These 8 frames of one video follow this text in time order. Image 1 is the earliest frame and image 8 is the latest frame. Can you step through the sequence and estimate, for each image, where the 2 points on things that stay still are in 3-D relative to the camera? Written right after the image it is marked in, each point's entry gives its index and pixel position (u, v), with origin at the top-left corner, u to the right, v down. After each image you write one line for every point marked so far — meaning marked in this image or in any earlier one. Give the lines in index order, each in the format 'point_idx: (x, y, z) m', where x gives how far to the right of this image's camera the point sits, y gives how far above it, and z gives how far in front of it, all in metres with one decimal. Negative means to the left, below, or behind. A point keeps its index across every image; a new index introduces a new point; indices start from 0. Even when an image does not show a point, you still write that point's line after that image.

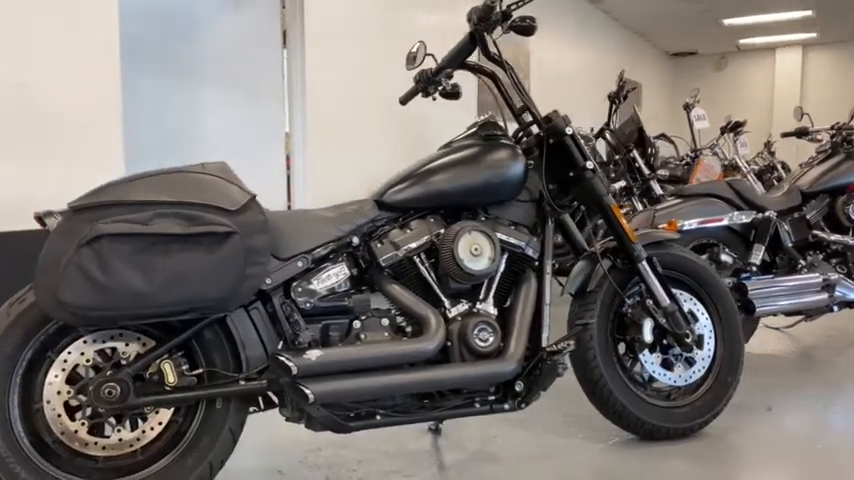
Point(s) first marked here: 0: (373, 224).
0: (-0.1, 0.0, +2.0) m
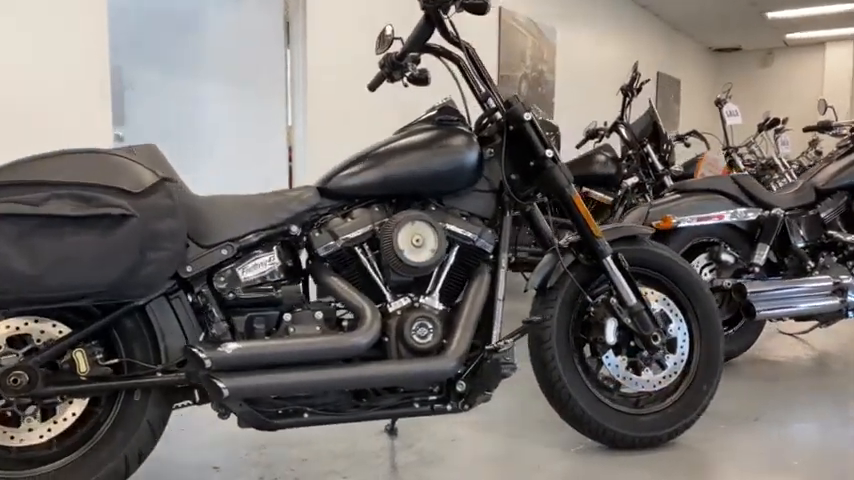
0: (-0.3, +0.1, +1.9) m
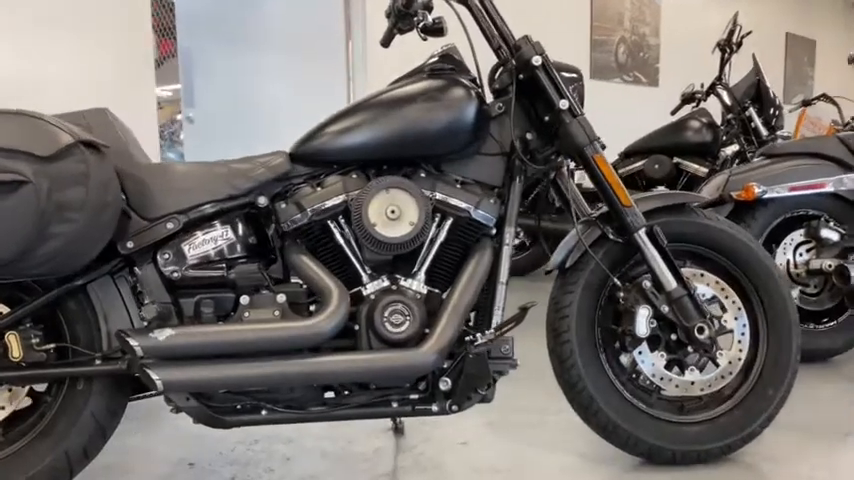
0: (-0.3, +0.1, +1.7) m
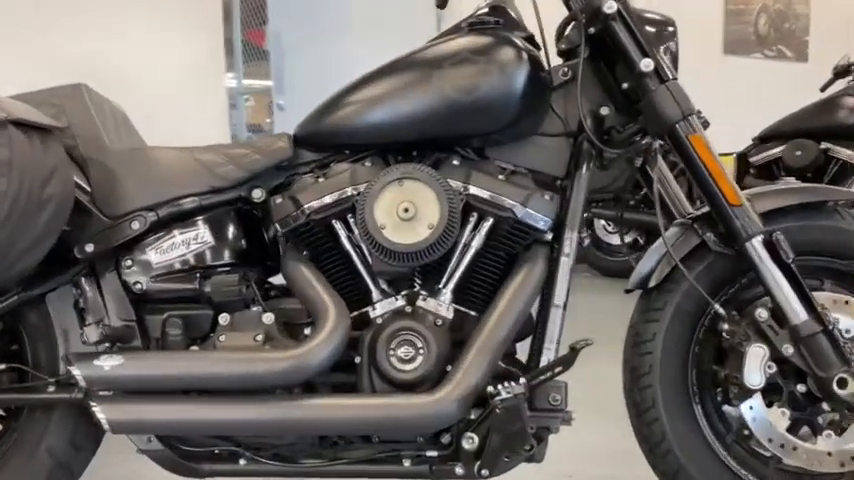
0: (-0.3, +0.1, +1.3) m
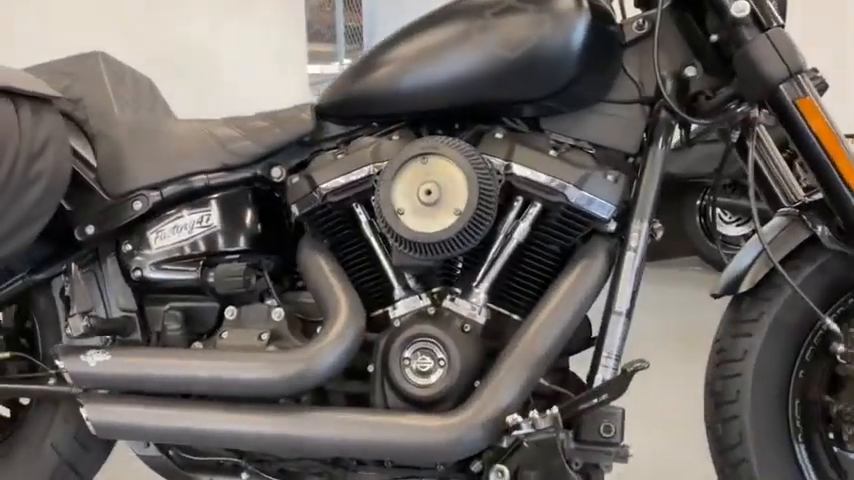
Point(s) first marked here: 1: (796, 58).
0: (-0.2, +0.1, +1.2) m
1: (+0.5, +0.2, +1.0) m
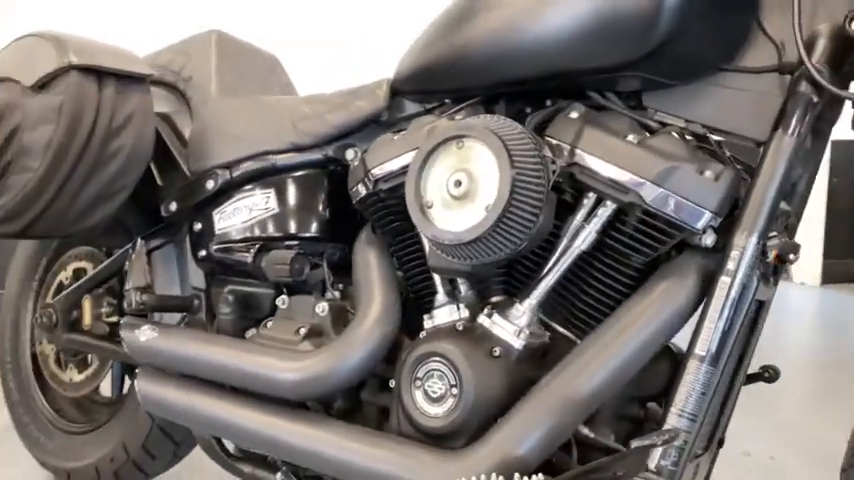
0: (-0.1, +0.2, +1.1) m
1: (+0.5, +0.2, +0.6) m
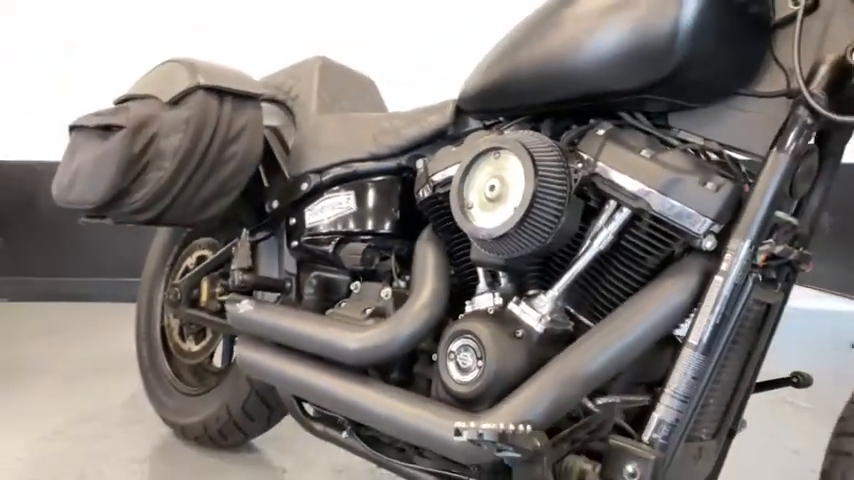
0: (0.0, +0.2, +1.2) m
1: (+0.5, +0.2, +0.7) m
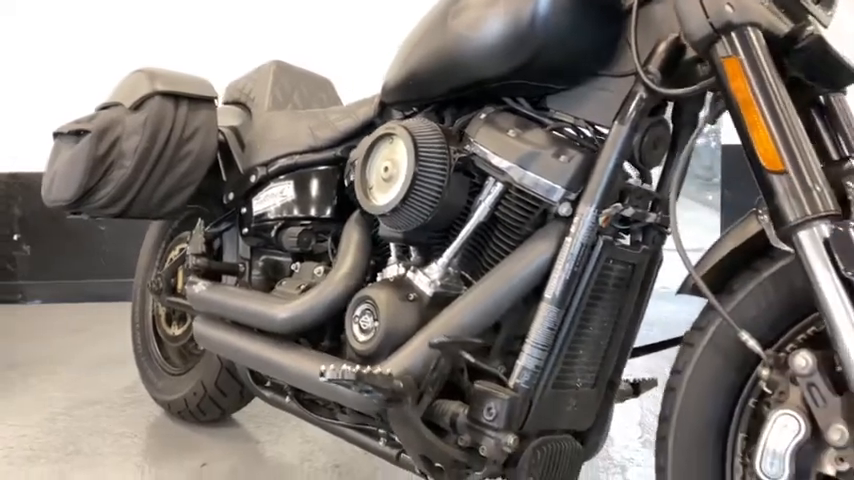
0: (-0.1, +0.2, +1.3) m
1: (+0.4, +0.2, +0.8) m
